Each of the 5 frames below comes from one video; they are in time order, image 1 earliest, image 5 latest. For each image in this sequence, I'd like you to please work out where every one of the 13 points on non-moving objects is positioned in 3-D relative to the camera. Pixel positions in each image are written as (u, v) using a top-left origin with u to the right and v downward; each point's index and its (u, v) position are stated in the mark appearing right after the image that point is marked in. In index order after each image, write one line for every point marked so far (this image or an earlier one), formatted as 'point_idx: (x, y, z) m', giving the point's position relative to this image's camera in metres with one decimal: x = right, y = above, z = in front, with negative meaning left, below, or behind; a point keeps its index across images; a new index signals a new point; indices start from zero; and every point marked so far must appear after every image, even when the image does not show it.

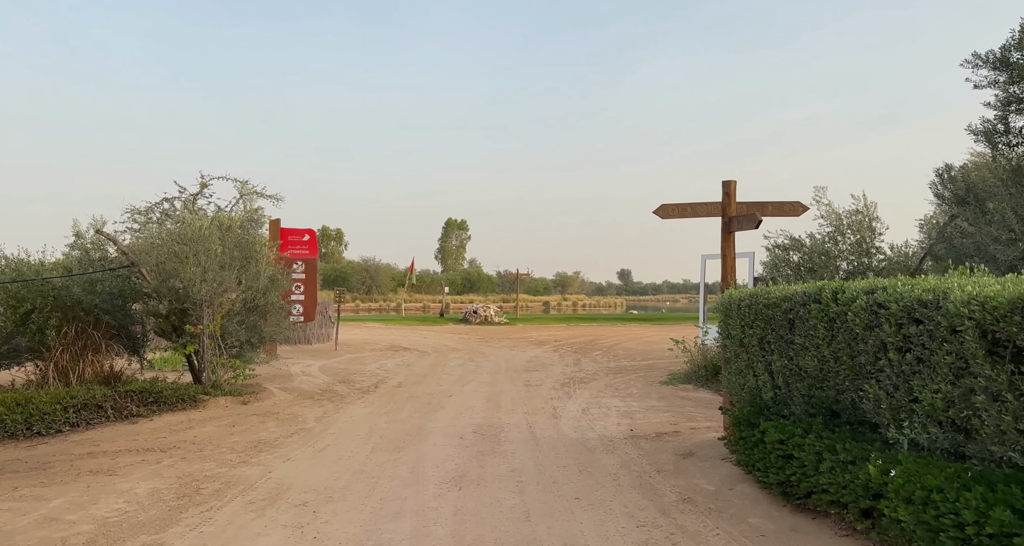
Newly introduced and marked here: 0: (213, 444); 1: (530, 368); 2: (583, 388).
0: (-3.4, -1.9, +8.9) m
1: (+0.4, -2.1, +17.6) m
2: (+1.2, -2.0, +13.7) m
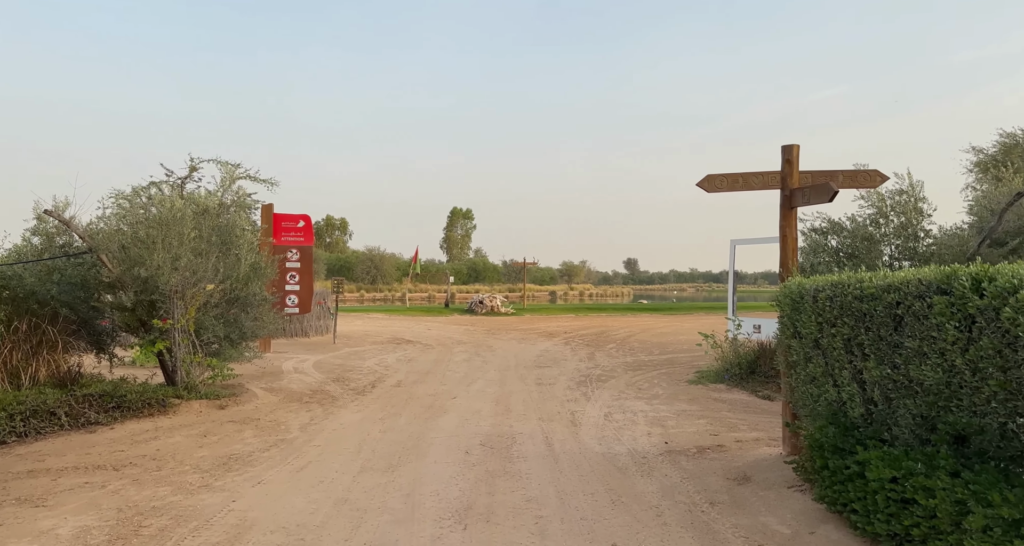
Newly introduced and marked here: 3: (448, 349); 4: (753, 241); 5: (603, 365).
0: (-3.3, -1.8, +7.6) m
1: (+0.6, -1.9, +16.3) m
2: (+1.4, -1.8, +12.4) m
3: (-1.5, -1.8, +18.7) m
4: (+4.8, +0.6, +15.4) m
5: (+1.9, -1.9, +16.5) m
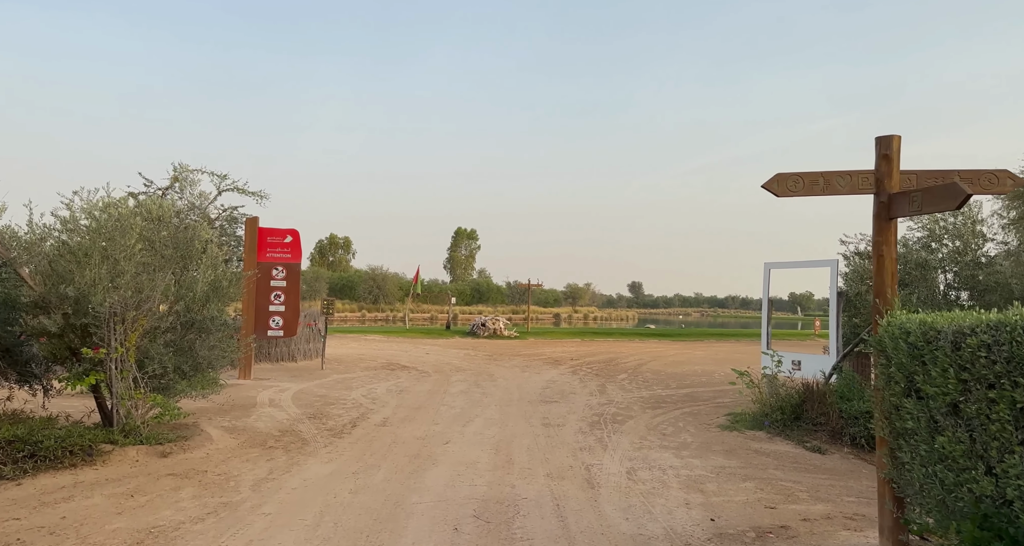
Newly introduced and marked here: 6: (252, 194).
0: (-3.2, -1.9, +5.9) m
1: (+0.7, -2.3, +14.6) m
2: (+1.5, -2.2, +10.7) m
3: (-1.4, -2.3, +16.9) m
4: (+4.8, +0.2, +13.7) m
5: (+2.0, -2.4, +14.8) m
6: (-6.0, +1.8, +18.2) m
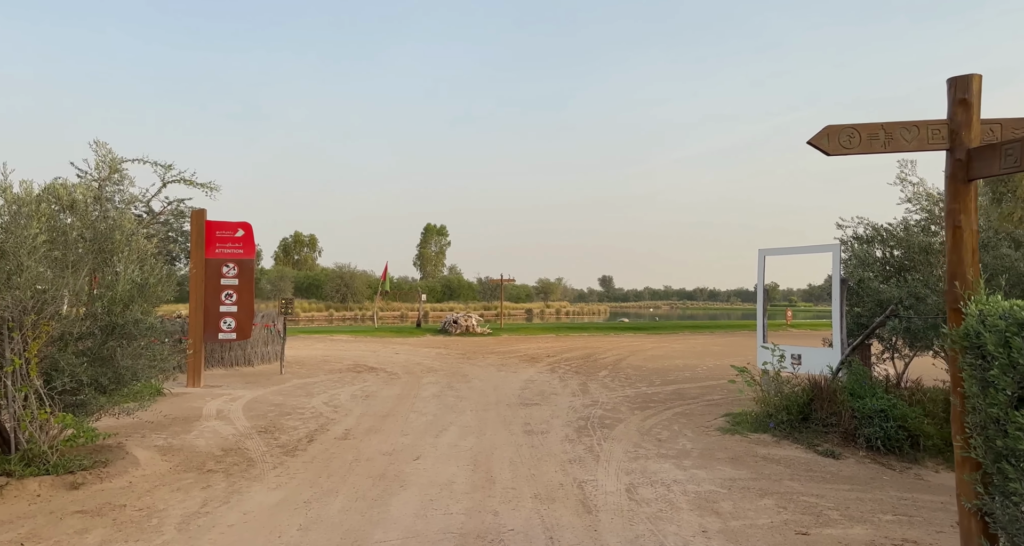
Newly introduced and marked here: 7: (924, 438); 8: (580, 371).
0: (-3.3, -1.9, +4.6) m
1: (+0.3, -2.2, +13.4) m
2: (+1.2, -2.0, +9.6) m
3: (-1.9, -2.1, +15.7) m
4: (+4.4, +0.4, +12.7) m
5: (+1.5, -2.2, +13.7) m
6: (-6.6, +1.9, +16.8) m
7: (+4.7, -1.9, +9.1) m
8: (+1.6, -2.4, +19.0) m
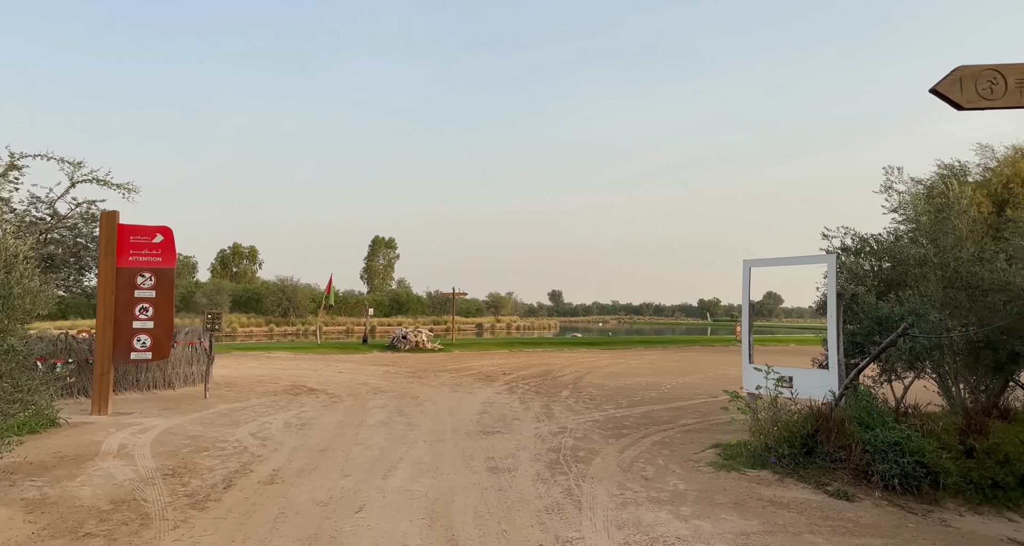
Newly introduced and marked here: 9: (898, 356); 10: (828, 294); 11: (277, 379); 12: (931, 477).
0: (-3.4, -1.9, +2.9) m
1: (-0.4, -2.3, +11.9) m
2: (+0.8, -2.1, +8.1) m
3: (-2.7, -2.3, +14.0) m
4: (+3.8, +0.2, +11.5) m
5: (+0.9, -2.4, +12.2) m
6: (-7.5, +1.7, +14.8) m
7: (+4.4, -2.0, +7.8) m
8: (+0.6, -2.7, +17.5) m
9: (+4.8, -1.0, +9.5) m
10: (+3.7, -0.3, +9.5) m
11: (-5.3, -2.4, +17.8) m
12: (+4.2, -2.0, +7.9) m
